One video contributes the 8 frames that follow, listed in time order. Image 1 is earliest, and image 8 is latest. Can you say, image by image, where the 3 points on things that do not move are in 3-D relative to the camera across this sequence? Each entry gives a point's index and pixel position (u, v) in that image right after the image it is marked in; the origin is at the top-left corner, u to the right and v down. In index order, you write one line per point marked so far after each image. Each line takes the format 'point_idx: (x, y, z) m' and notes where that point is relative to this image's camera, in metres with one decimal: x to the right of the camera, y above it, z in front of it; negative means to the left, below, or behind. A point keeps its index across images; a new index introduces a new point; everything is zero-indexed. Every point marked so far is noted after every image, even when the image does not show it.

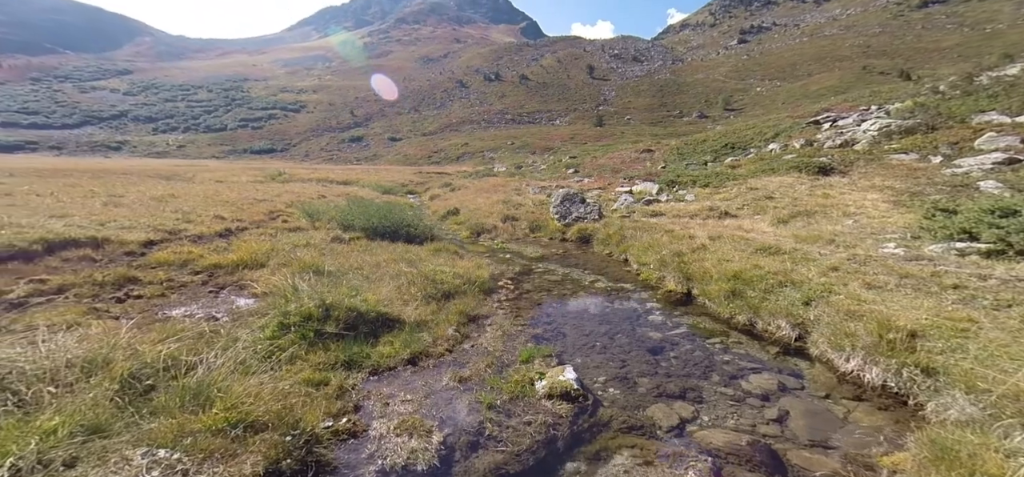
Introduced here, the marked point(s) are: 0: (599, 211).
0: (+4.3, +1.1, +18.8) m
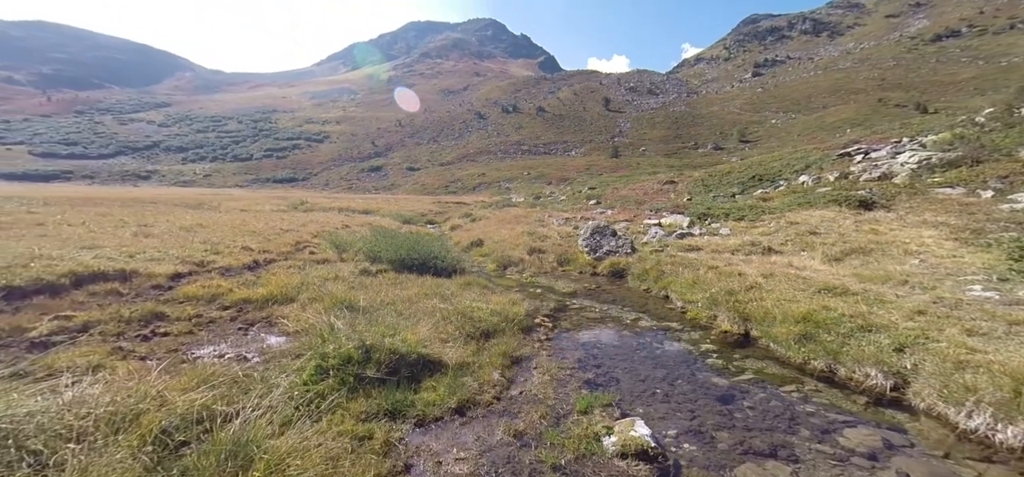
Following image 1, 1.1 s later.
0: (+5.5, -0.4, +18.5) m
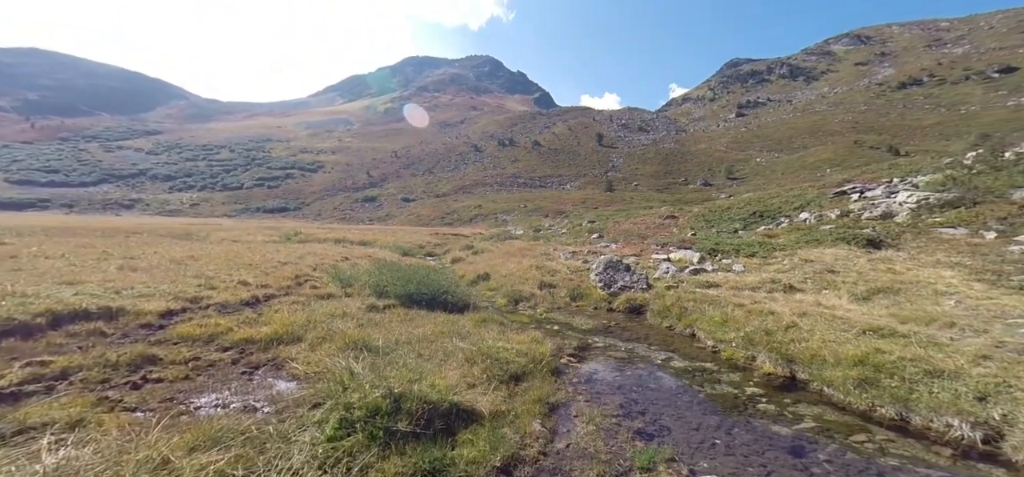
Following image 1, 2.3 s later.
0: (+6.1, -2.0, +18.6) m
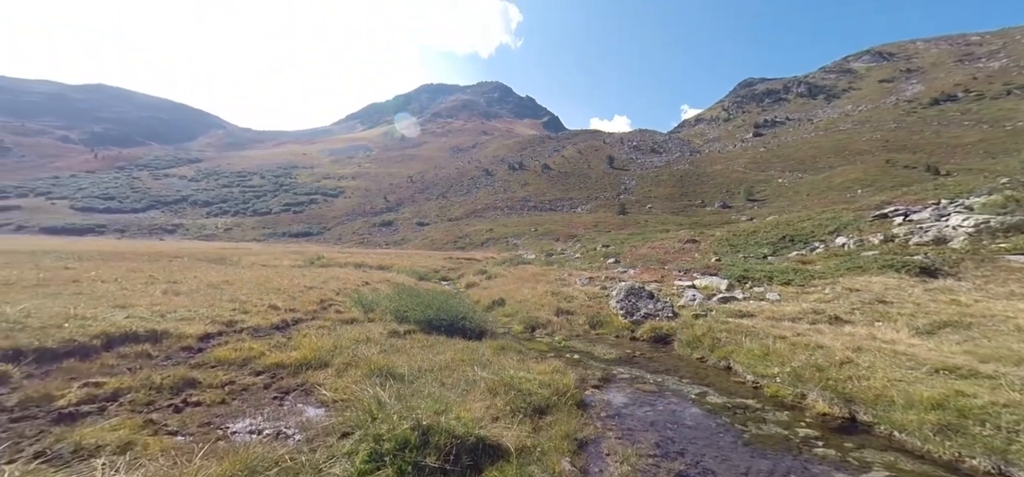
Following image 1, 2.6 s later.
0: (+6.9, -3.0, +17.7) m
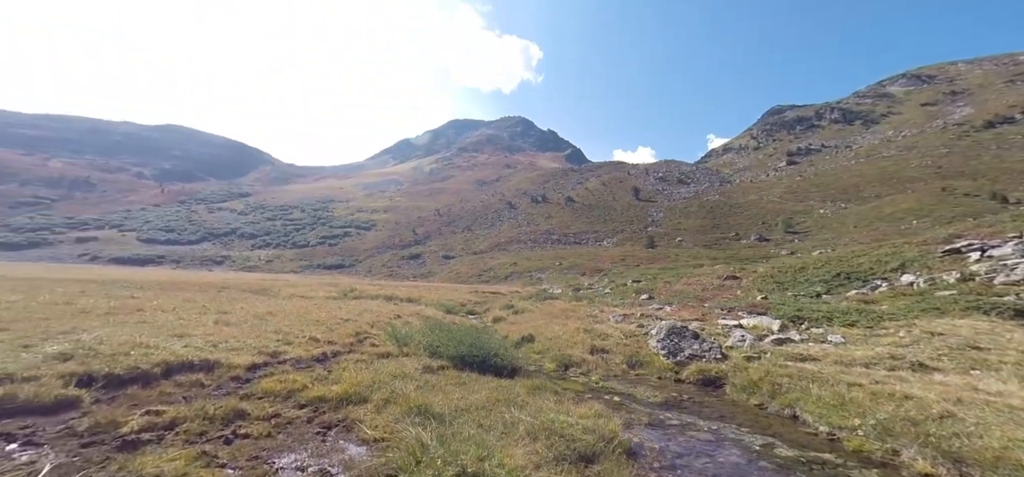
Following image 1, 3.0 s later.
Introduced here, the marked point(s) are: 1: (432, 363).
0: (+8.3, -4.3, +16.6) m
1: (-3.5, -5.4, +17.7) m
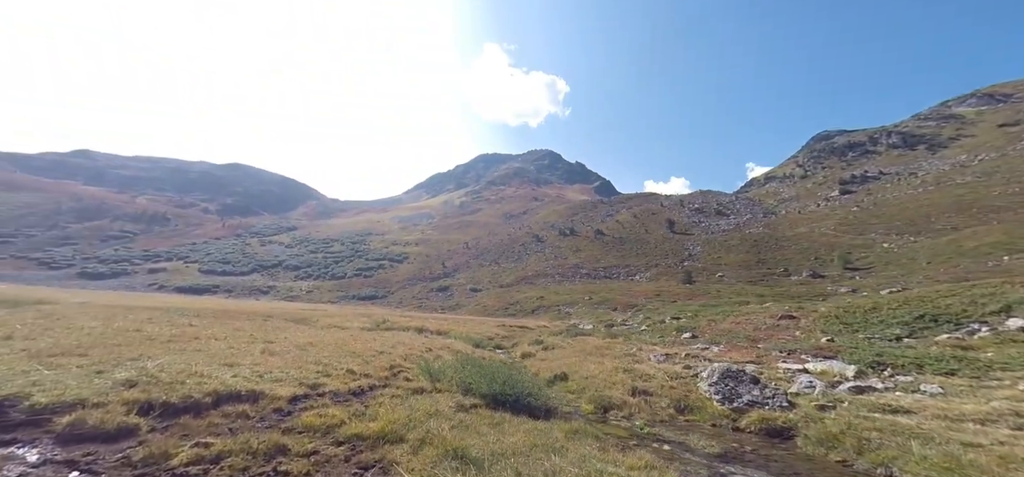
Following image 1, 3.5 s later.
0: (+9.7, -5.7, +15.2) m
1: (-2.0, -6.7, +17.0) m
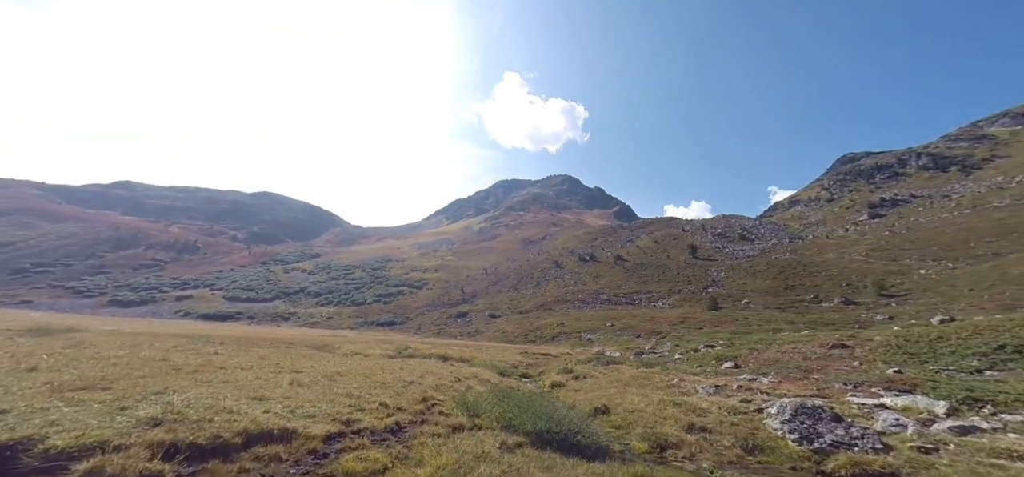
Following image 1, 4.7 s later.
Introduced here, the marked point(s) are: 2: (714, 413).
0: (+11.5, -6.4, +13.3) m
1: (-0.1, -7.6, +15.5) m
2: (+9.4, -8.1, +19.2) m
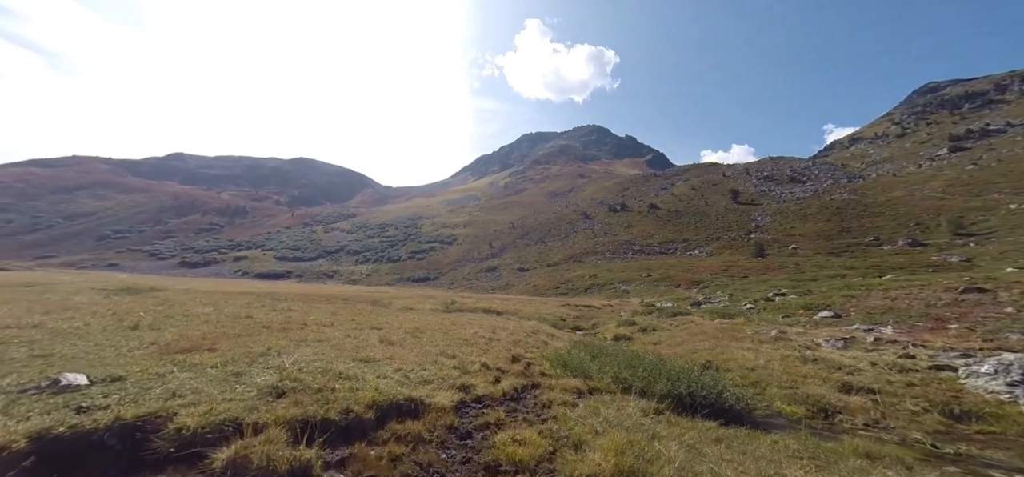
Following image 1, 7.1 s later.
0: (+15.8, -4.1, +10.2) m
1: (+4.4, -5.4, +13.2) m
2: (+14.1, -5.2, +16.4) m
